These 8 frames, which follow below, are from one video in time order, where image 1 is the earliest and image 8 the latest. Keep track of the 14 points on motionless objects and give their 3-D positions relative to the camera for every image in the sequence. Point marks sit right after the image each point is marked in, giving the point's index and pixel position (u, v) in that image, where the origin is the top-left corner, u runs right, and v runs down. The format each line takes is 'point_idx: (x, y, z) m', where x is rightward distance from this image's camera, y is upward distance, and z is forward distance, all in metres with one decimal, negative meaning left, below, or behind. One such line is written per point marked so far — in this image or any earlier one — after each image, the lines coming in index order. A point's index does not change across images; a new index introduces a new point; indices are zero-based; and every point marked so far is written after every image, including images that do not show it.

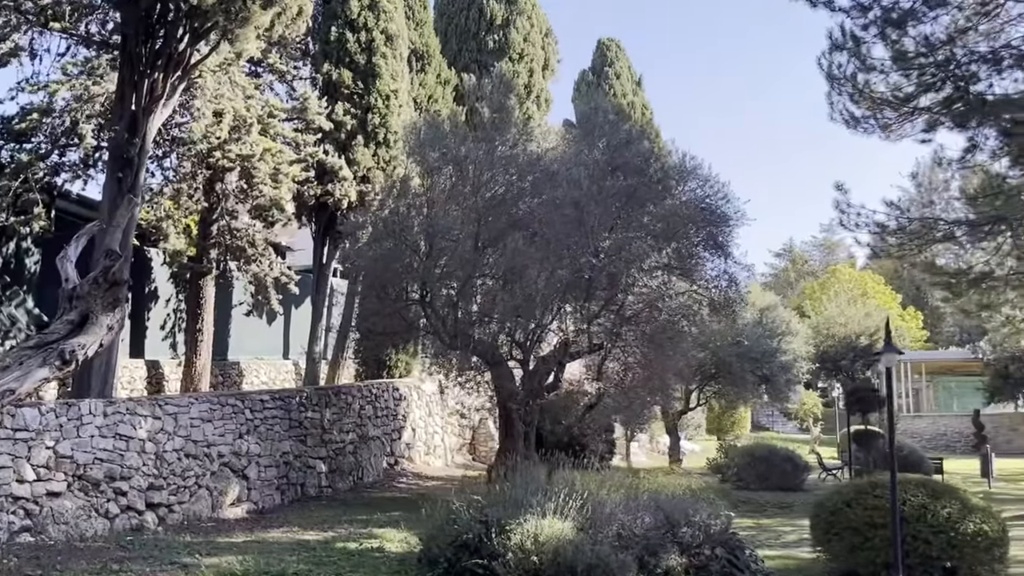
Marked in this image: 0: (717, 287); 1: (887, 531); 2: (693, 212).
0: (+2.1, 0.0, +11.6) m
1: (+2.4, -1.6, +7.1) m
2: (+1.9, +0.8, +11.3) m
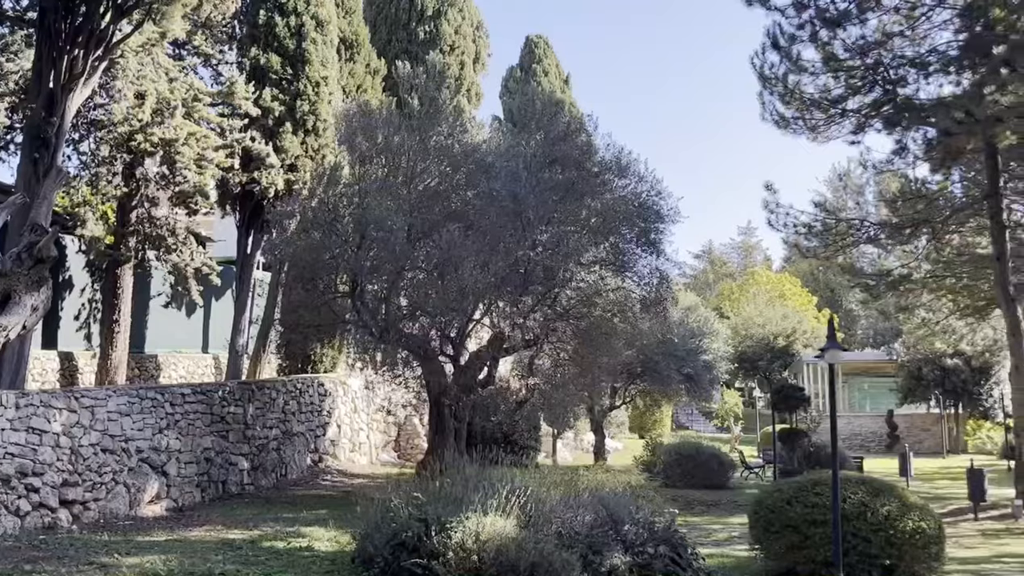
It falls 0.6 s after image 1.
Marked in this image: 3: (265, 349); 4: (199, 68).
0: (+1.4, 0.0, +11.5) m
1: (+2.0, -1.5, +7.1) m
2: (+1.2, +0.8, +11.2) m
3: (-3.3, -0.8, +15.1) m
4: (-4.0, +2.8, +14.2) m
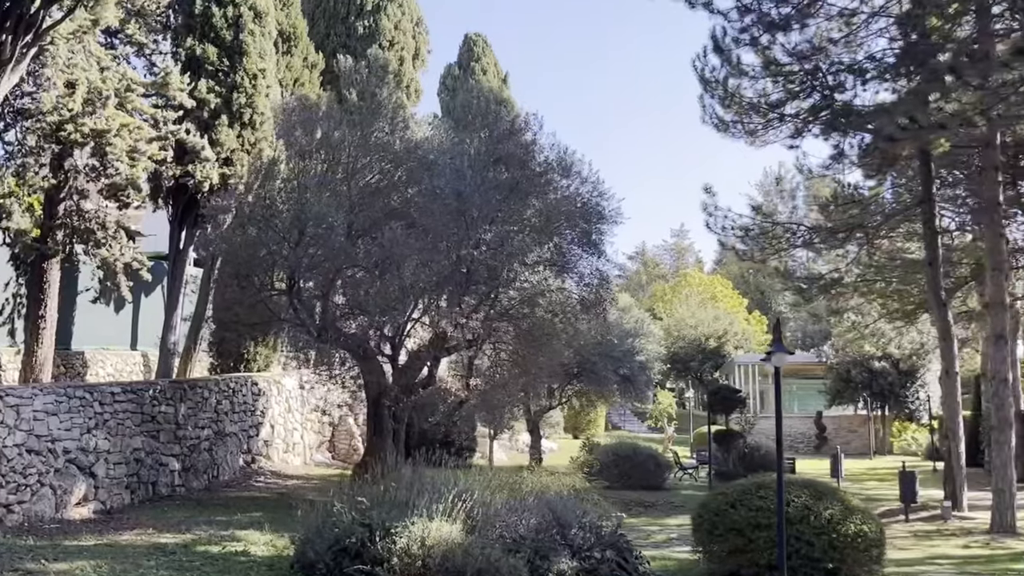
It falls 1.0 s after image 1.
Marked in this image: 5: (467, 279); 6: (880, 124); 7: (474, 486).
0: (+0.8, 0.0, +11.4) m
1: (+1.6, -1.6, +7.1) m
2: (+0.6, +0.8, +11.2) m
3: (-4.2, -0.8, +14.7) m
4: (-4.7, +2.9, +13.9) m
5: (-0.4, +0.1, +10.4) m
6: (+3.0, +1.3, +8.8) m
7: (-0.2, -1.2, +7.0) m
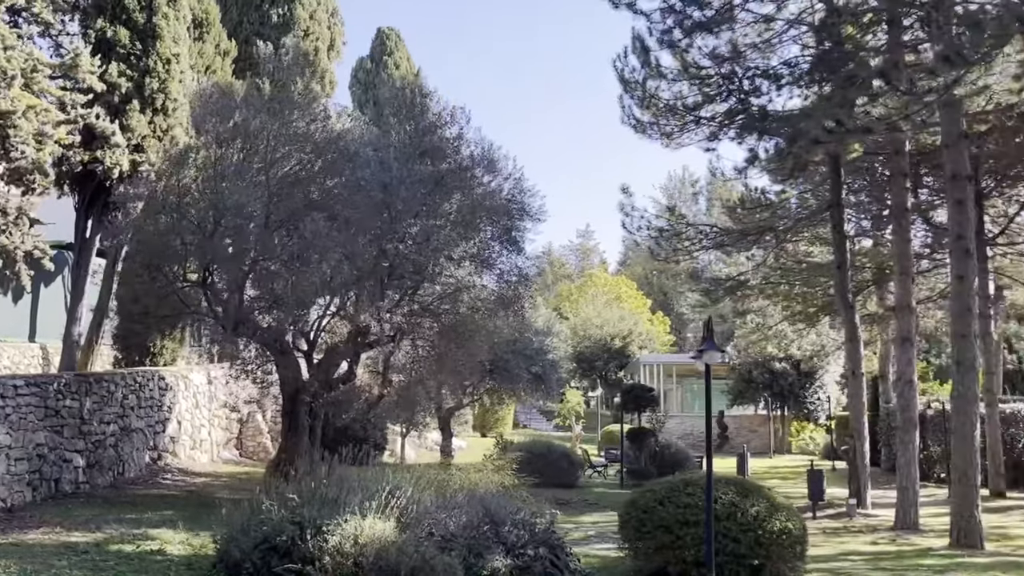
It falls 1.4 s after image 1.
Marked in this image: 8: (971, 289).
0: (0.0, 0.0, +11.4) m
1: (+1.2, -1.5, +7.1) m
2: (-0.2, +0.9, +11.1) m
3: (-5.3, -0.6, +14.2) m
4: (-5.7, +3.0, +13.3) m
5: (-1.1, +0.1, +10.2) m
6: (+2.4, +1.3, +9.0) m
7: (-0.7, -1.2, +6.9) m
8: (+4.5, 0.0, +10.9) m
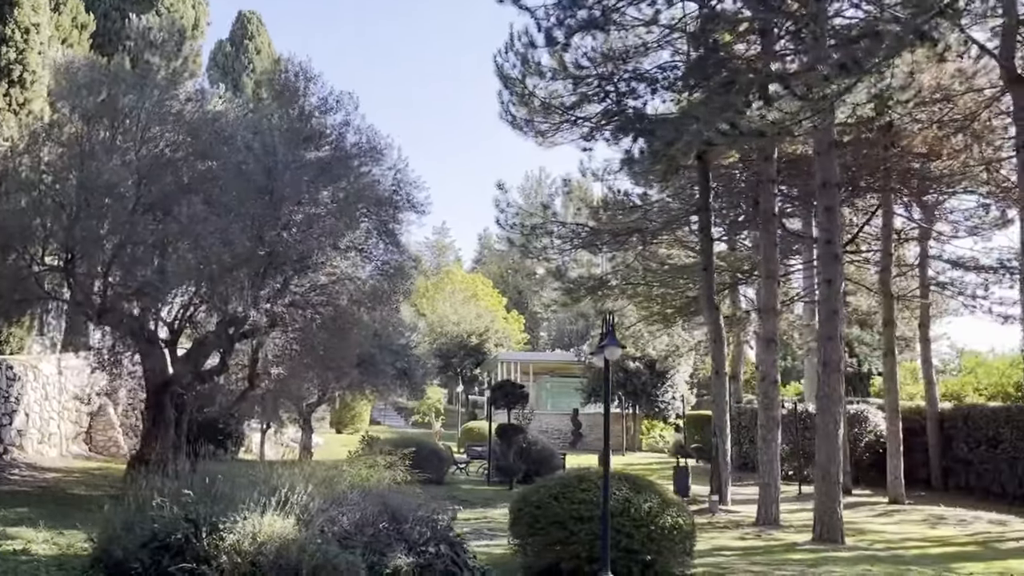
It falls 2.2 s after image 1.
0: (-1.2, +0.1, +11.2) m
1: (+0.5, -1.5, +7.1) m
2: (-1.3, +0.9, +10.9) m
3: (-6.8, -0.4, +13.3) m
4: (-7.0, +3.2, +12.3) m
5: (-2.2, +0.2, +9.9) m
6: (+1.5, +1.3, +9.1) m
7: (-1.3, -1.1, +6.6) m
8: (+3.3, 0.0, +11.3) m
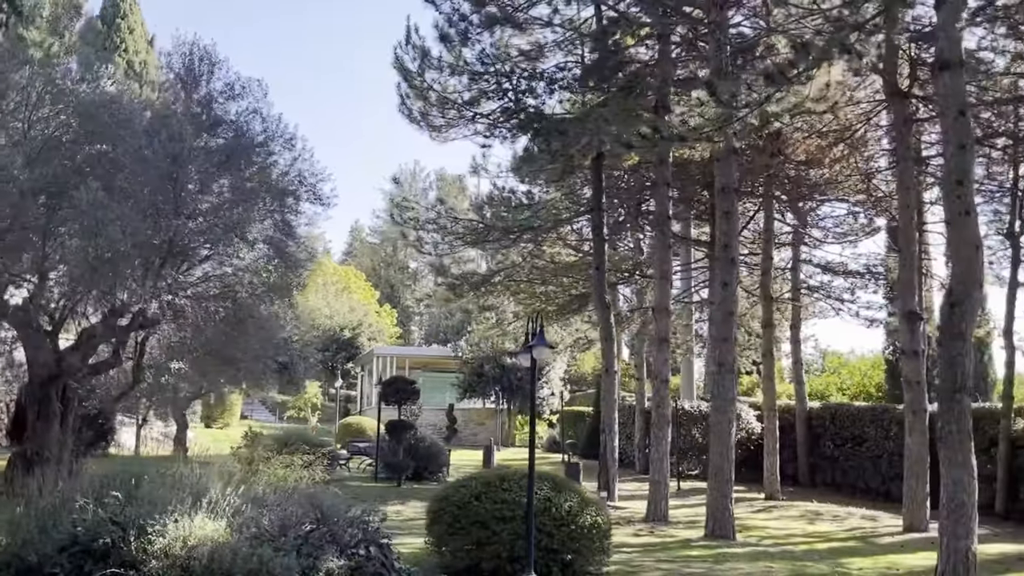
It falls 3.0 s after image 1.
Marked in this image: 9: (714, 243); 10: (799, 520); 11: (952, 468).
0: (-2.2, +0.2, +10.9) m
1: (0.0, -1.5, +7.1) m
2: (-2.2, +1.0, +10.6) m
3: (-8.0, -0.2, +12.3) m
4: (-8.0, +3.4, +11.3) m
5: (-2.9, +0.3, +9.5) m
6: (+0.8, +1.3, +9.2) m
7: (-1.7, -1.1, +6.4) m
8: (+2.3, -0.1, +11.6) m
9: (+2.1, +0.5, +11.8) m
10: (+3.7, -3.0, +14.3) m
11: (+3.1, -1.3, +7.8) m
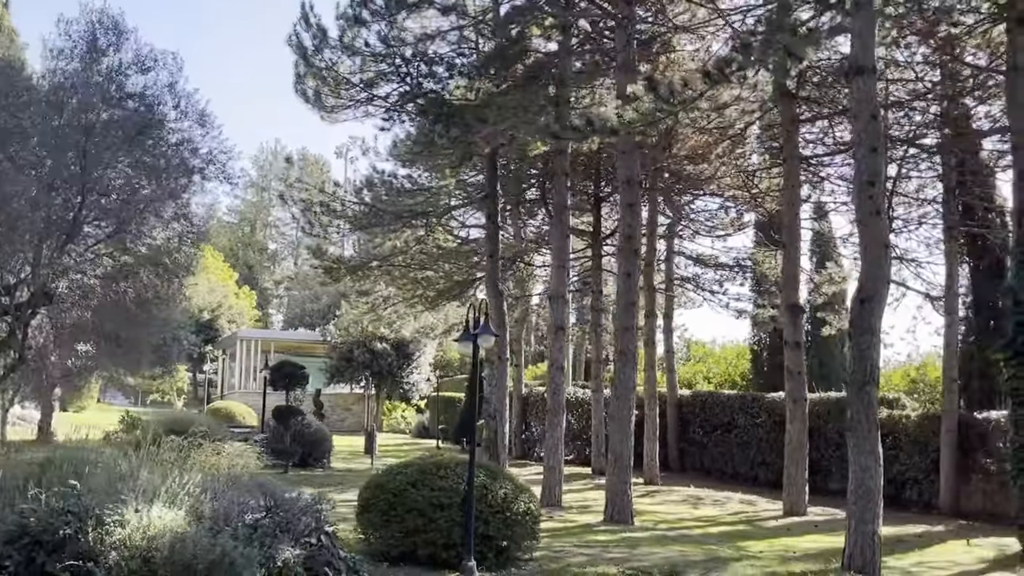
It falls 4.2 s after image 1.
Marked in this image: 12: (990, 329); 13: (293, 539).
0: (-3.0, +0.4, +10.6) m
1: (-0.4, -1.4, +7.1) m
2: (-3.0, +1.2, +10.3) m
3: (-9.0, +0.1, +11.2) m
4: (-8.8, +3.7, +10.2) m
5: (-3.6, +0.5, +9.1) m
6: (+0.2, +1.4, +9.3) m
7: (-2.0, -1.0, +6.1) m
8: (+1.3, 0.0, +11.8) m
9: (+1.1, +0.6, +12.0) m
10: (+2.3, -2.9, +14.7) m
11: (+2.6, -1.2, +8.3) m
12: (+7.4, -0.6, +17.1) m
13: (-1.1, -1.3, +5.7) m
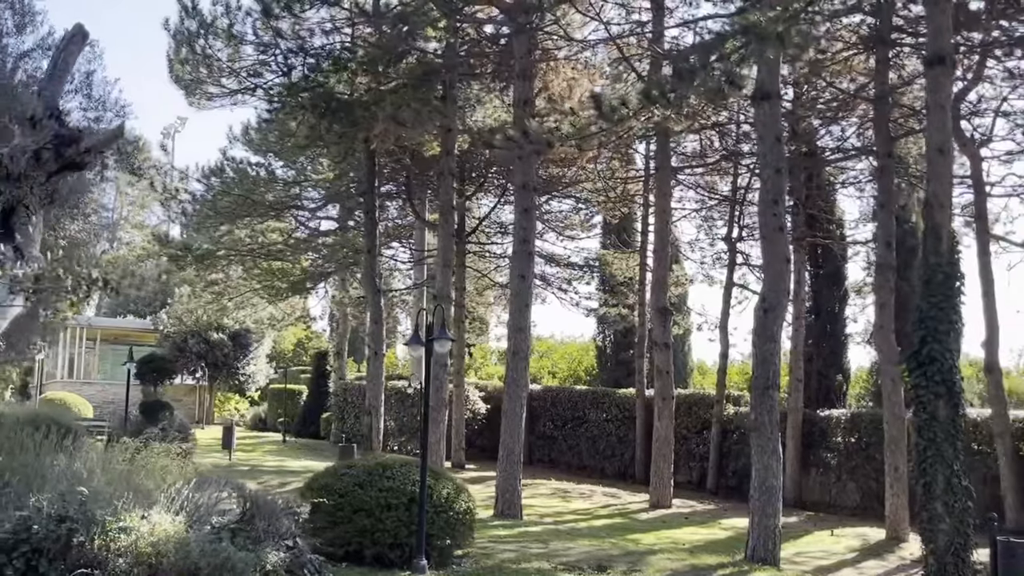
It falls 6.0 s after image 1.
0: (-3.9, +0.4, +10.2) m
1: (-0.7, -1.5, +7.2) m
2: (-3.8, +1.2, +9.9) m
3: (-9.9, +0.3, +9.9) m
4: (-9.4, +3.9, +8.8) m
5: (-4.2, +0.6, +8.7) m
6: (-0.5, +1.4, +9.5) m
7: (-2.1, -1.0, +6.0) m
8: (+0.2, 0.0, +12.2) m
9: (0.0, +0.6, +12.3) m
10: (+0.6, -2.9, +15.2) m
11: (+2.0, -1.3, +8.9) m
12: (+5.2, -0.7, +18.4) m
13: (-1.2, -1.3, +5.7) m
